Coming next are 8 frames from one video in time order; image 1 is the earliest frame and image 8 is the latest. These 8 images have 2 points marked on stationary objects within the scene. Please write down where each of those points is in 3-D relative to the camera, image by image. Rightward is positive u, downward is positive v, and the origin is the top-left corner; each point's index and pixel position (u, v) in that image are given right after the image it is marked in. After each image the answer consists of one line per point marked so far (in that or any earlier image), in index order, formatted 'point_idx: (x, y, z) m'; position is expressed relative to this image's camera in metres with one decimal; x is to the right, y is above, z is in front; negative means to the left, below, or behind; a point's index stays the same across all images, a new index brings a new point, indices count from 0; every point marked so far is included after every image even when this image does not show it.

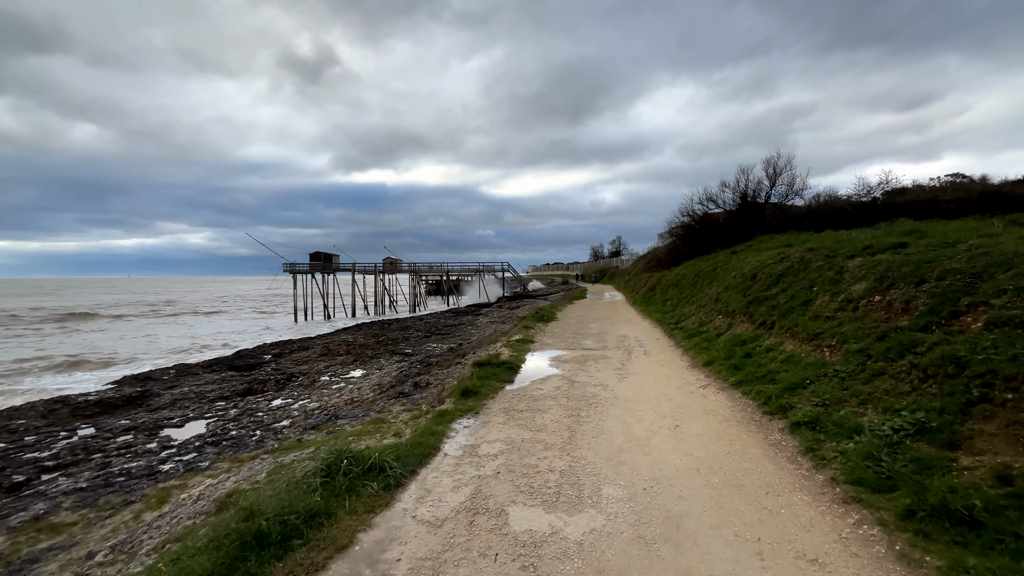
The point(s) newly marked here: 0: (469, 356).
0: (-1.6, -2.6, +16.2) m
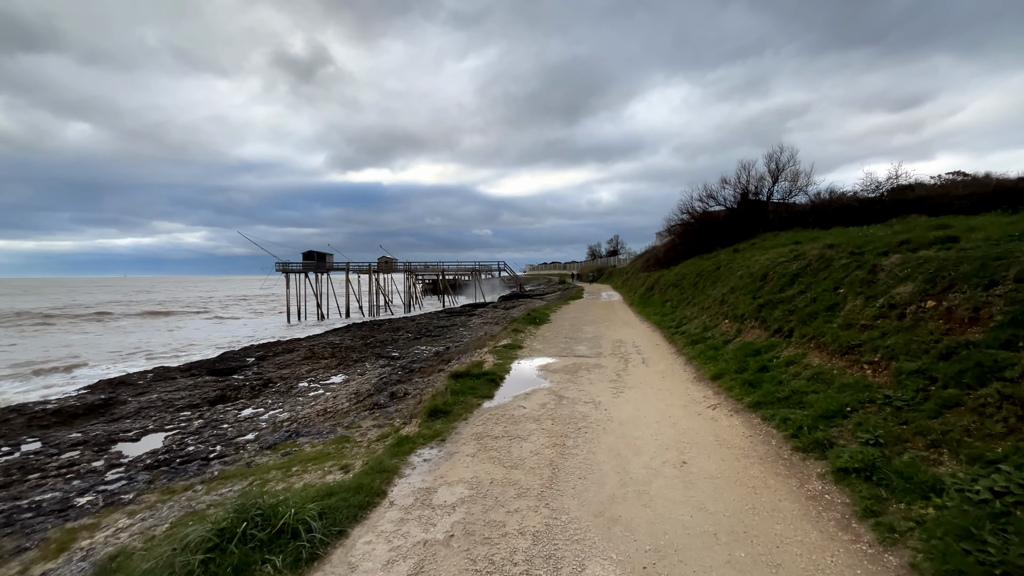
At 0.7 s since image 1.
0: (-2.1, -2.6, +14.9) m
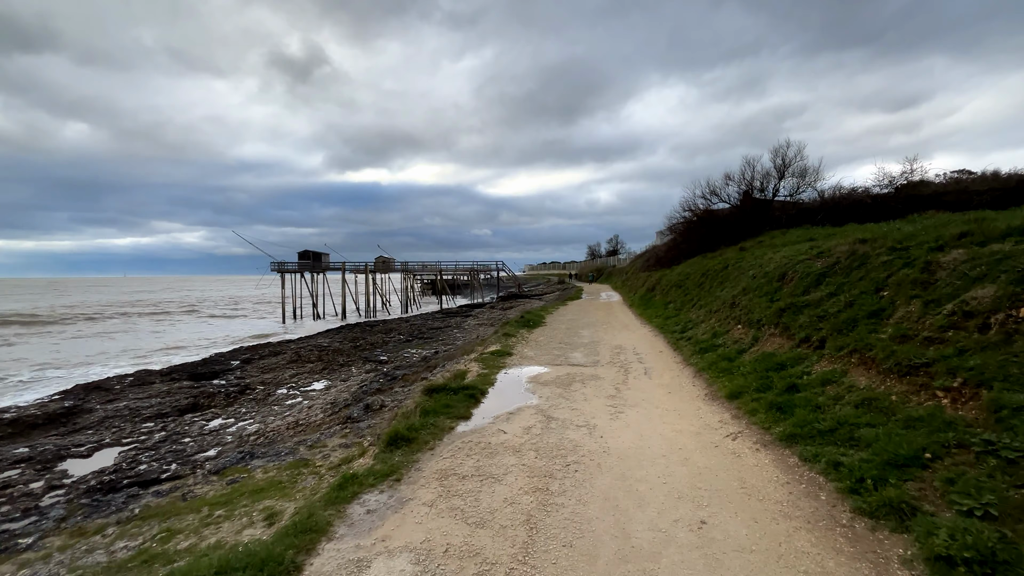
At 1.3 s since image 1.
0: (-2.4, -2.7, +13.6) m
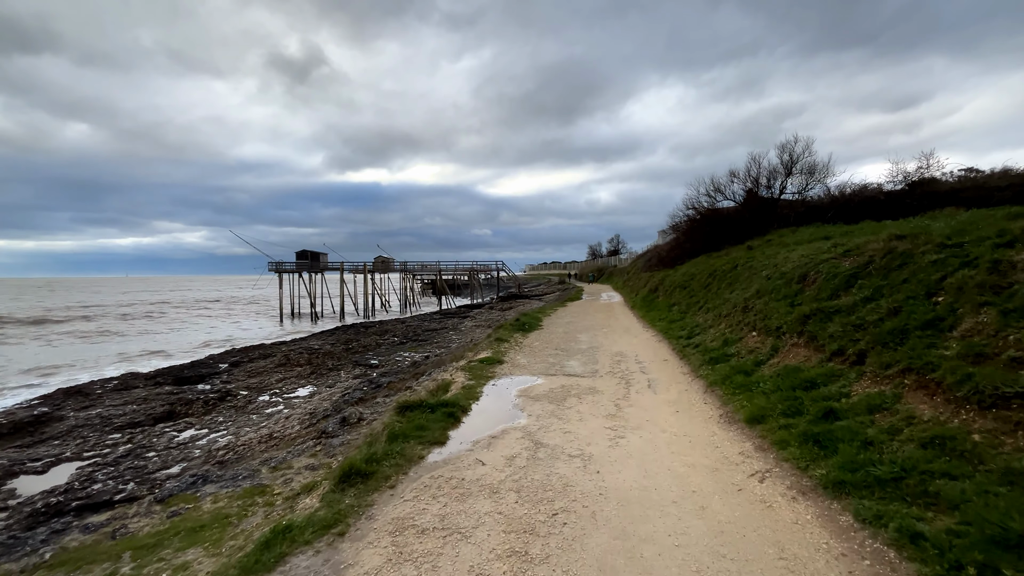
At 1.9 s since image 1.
0: (-2.6, -2.7, +12.6) m
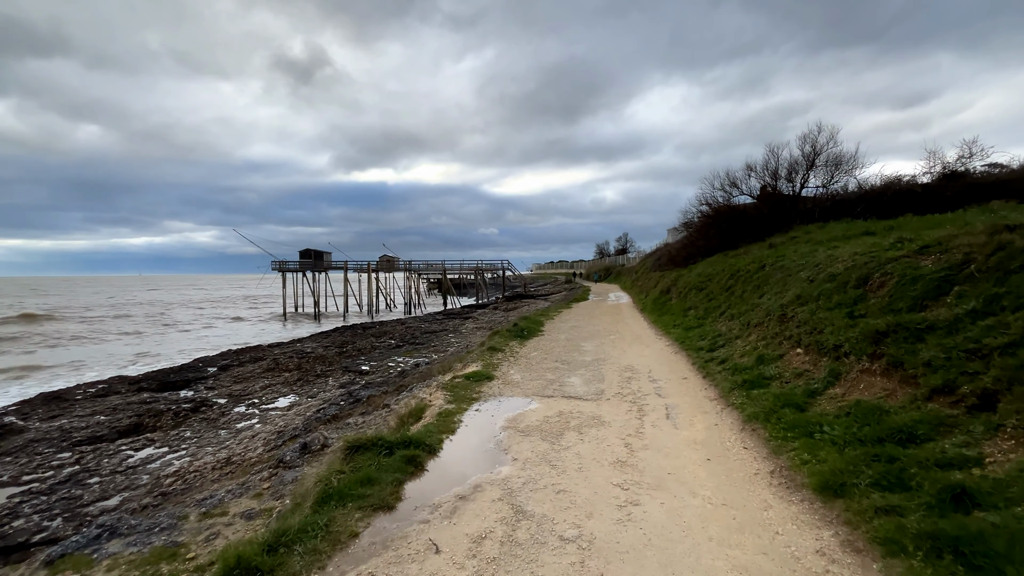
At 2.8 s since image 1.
0: (-2.8, -2.8, +10.9) m
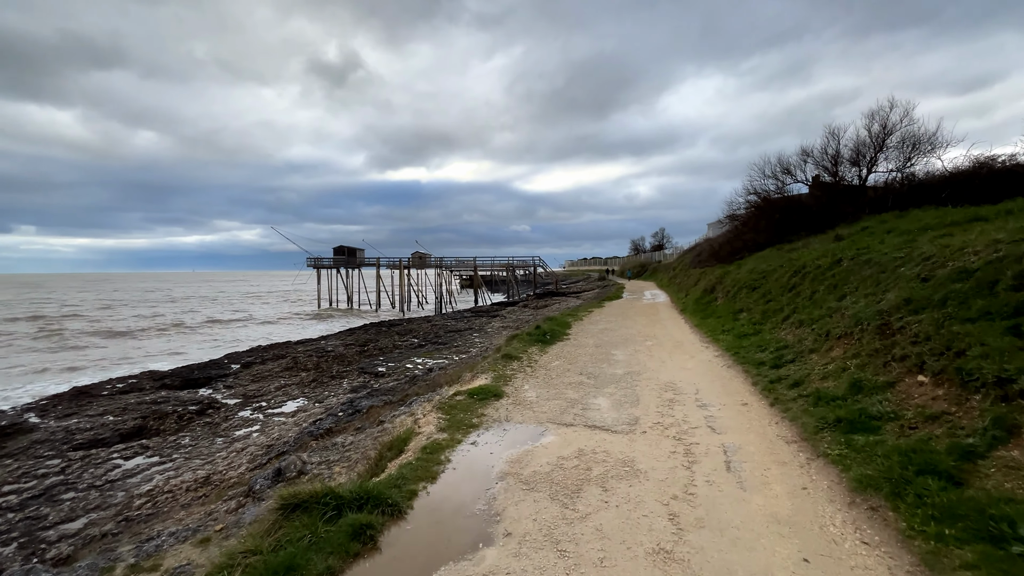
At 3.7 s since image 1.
0: (-2.5, -2.8, +9.3) m
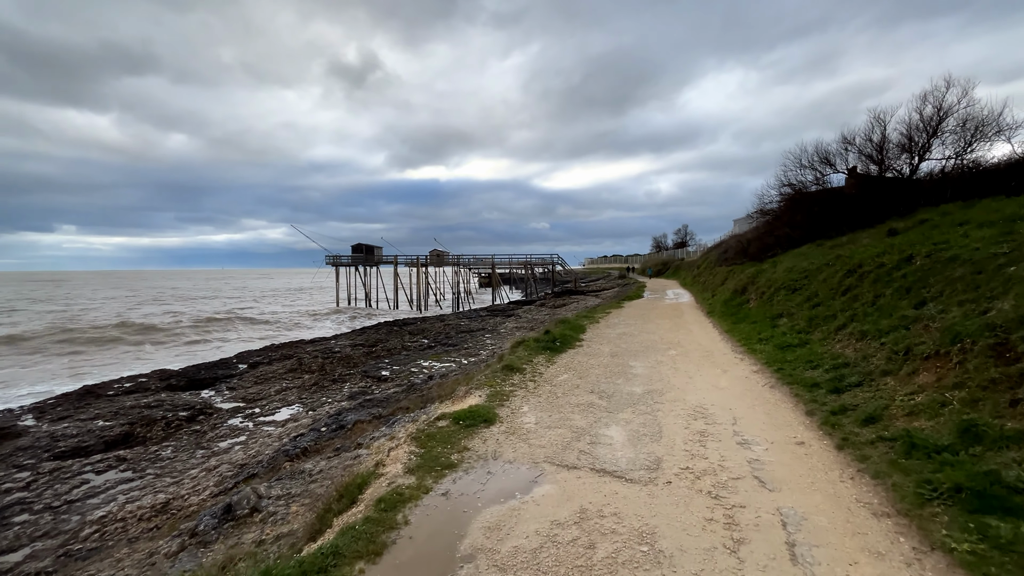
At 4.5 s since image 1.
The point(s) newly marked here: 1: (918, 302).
0: (-2.6, -2.8, +8.0) m
1: (+6.4, -0.2, +6.9) m
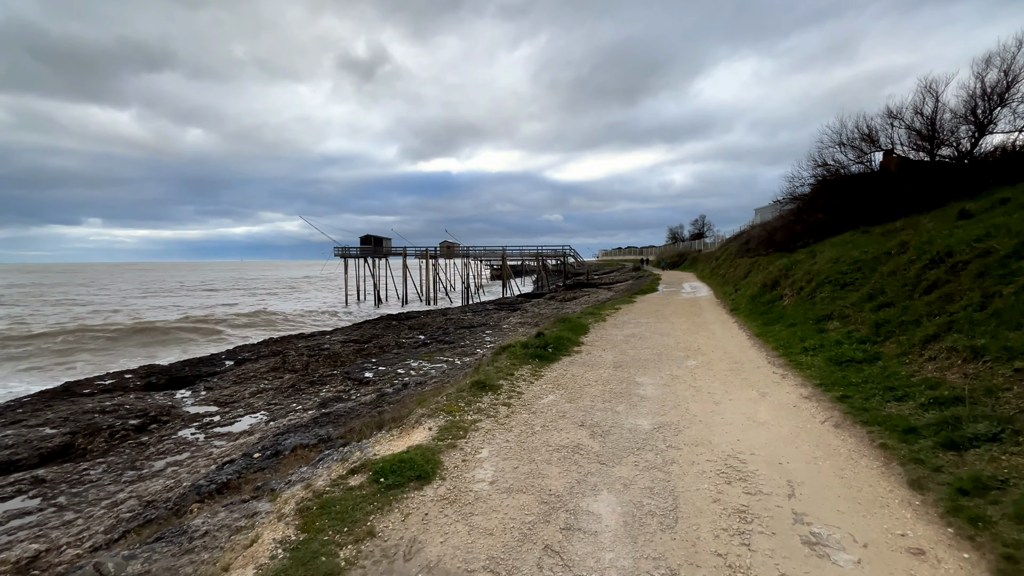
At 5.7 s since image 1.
0: (-3.1, -2.7, +5.9) m
1: (+5.8, -0.2, +4.5) m
